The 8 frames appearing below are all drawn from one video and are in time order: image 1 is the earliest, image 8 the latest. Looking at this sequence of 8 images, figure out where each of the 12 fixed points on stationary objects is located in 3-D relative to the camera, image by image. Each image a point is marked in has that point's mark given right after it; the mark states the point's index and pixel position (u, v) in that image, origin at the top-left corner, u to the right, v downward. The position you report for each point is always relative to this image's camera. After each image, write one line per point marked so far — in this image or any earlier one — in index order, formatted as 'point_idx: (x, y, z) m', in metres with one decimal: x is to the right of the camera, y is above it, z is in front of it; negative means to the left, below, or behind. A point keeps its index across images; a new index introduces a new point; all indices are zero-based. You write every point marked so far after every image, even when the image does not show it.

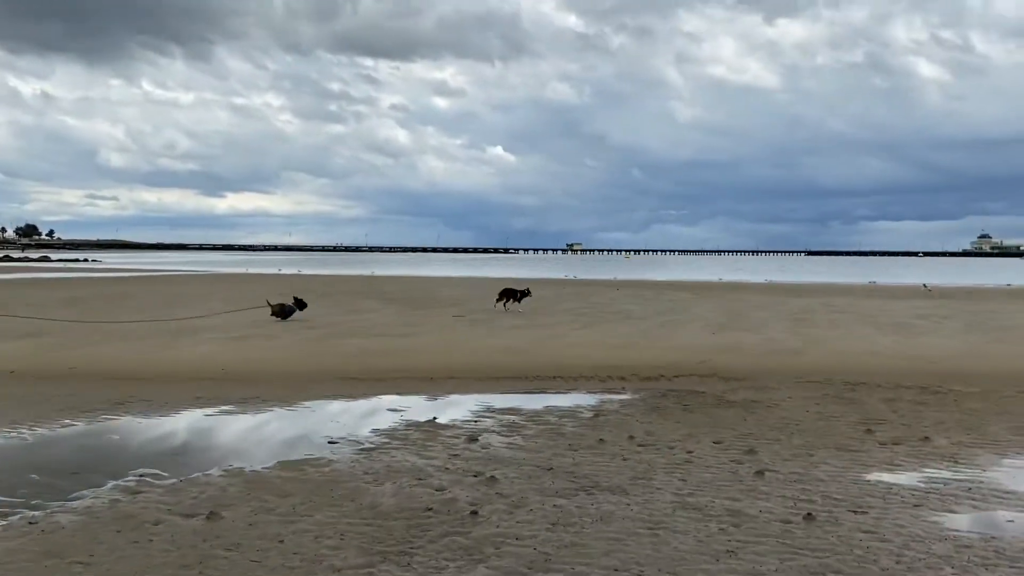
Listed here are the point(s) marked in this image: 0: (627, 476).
0: (+0.8, -1.2, +5.3) m
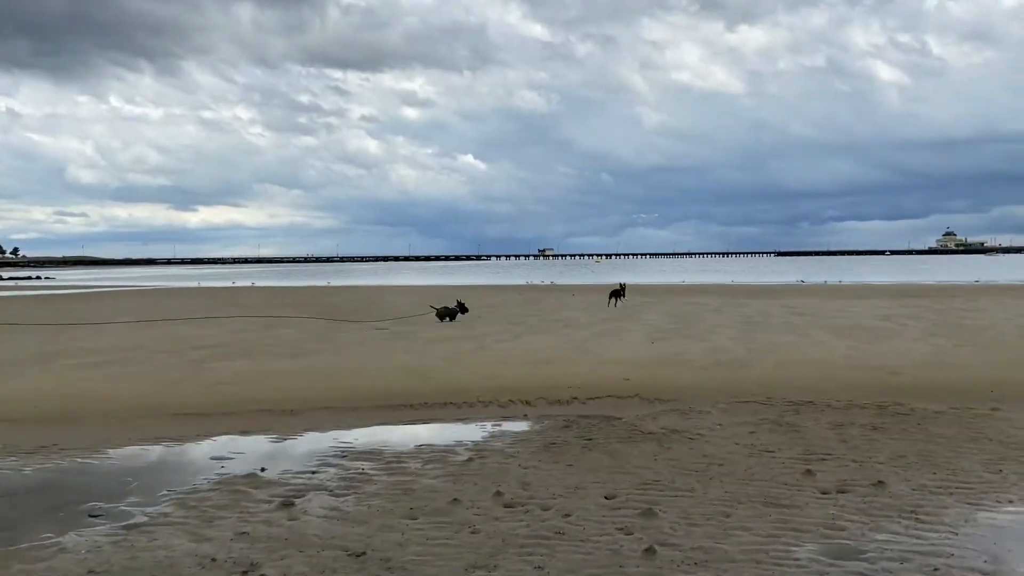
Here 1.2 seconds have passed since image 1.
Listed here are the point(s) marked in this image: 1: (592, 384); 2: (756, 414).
0: (-0.2, -1.3, +3.7) m
1: (+0.8, -1.0, +8.5) m
2: (+2.2, -1.1, +7.1) m
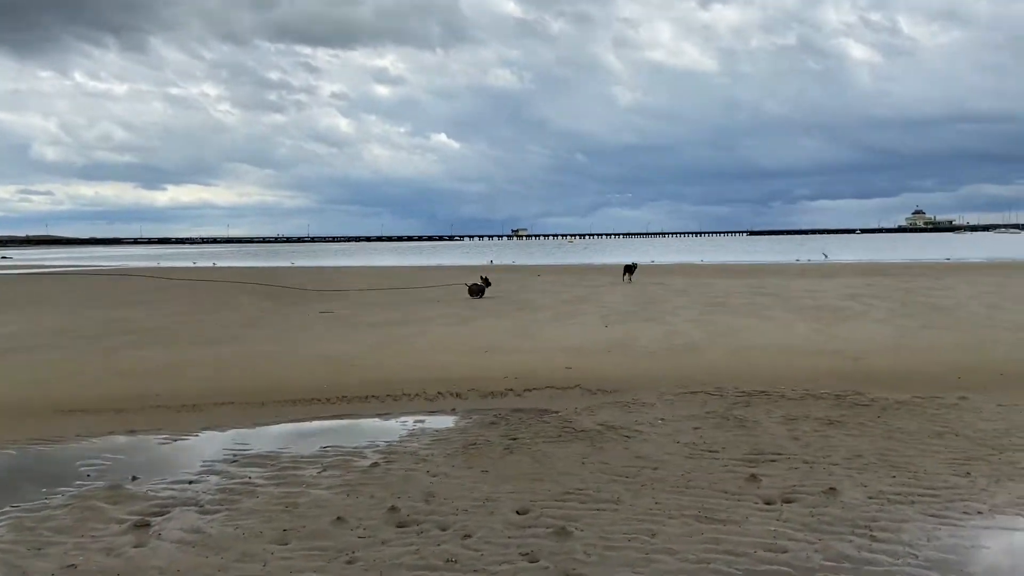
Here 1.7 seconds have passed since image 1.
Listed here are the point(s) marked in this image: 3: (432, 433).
0: (-0.7, -1.2, +3.1) m
1: (+0.2, -0.8, +7.8) m
2: (+1.5, -1.0, +6.5) m
3: (-0.6, -1.1, +6.0) m
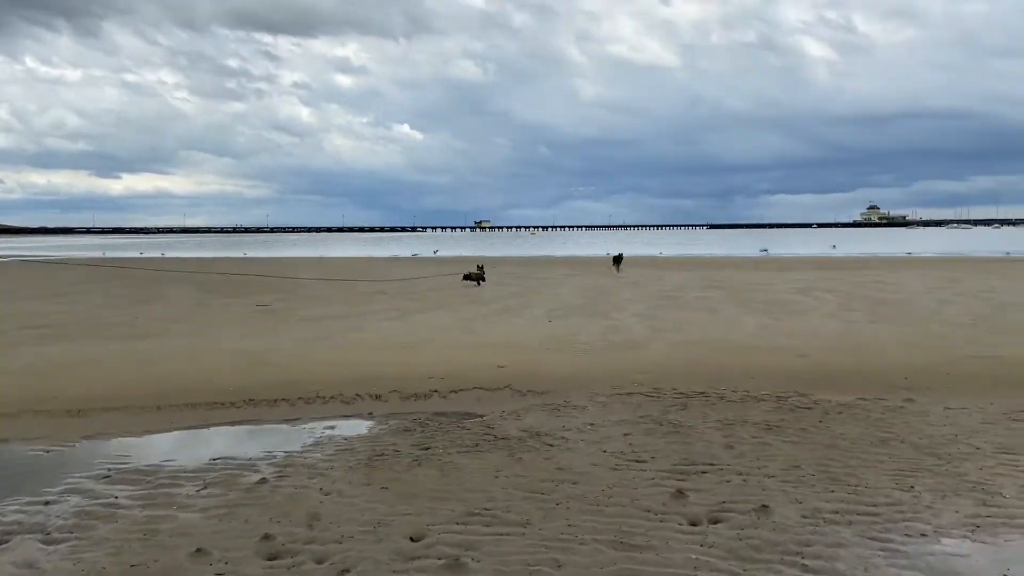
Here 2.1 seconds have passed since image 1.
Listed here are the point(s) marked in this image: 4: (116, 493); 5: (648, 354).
0: (-1.2, -1.2, +2.5) m
1: (-0.5, -0.8, +7.3) m
2: (+0.9, -0.9, +6.0) m
3: (-1.2, -1.0, +5.4) m
4: (-2.2, -1.1, +4.4) m
5: (+1.4, -0.7, +8.2) m
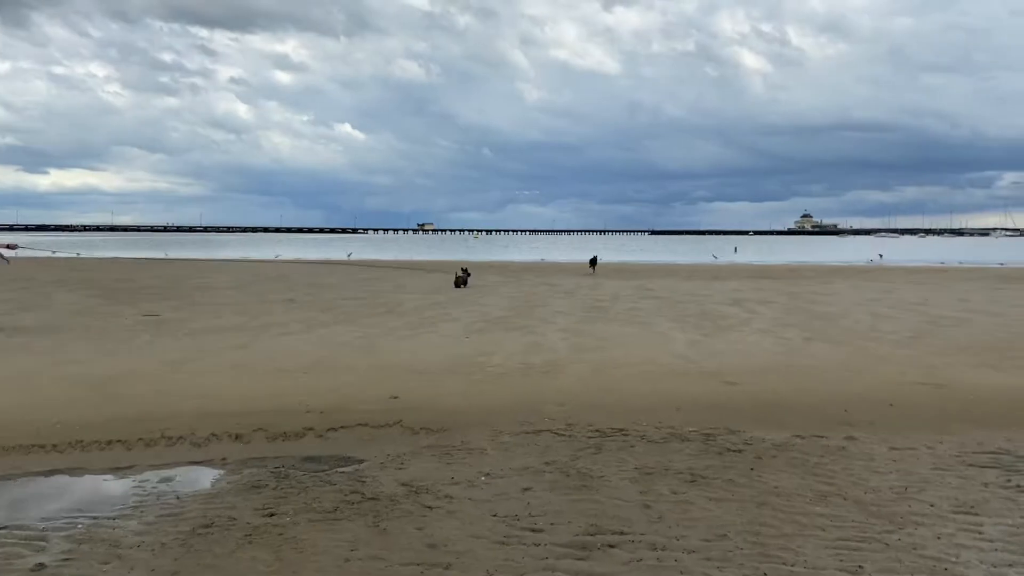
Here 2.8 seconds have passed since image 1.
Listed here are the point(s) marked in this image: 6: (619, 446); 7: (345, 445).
0: (-1.7, -1.3, +1.5) m
1: (-1.3, -0.9, +6.3) m
2: (+0.2, -1.1, +5.1) m
3: (-1.9, -1.2, +4.4) m
4: (-2.8, -1.2, +3.3) m
5: (+0.5, -0.8, +7.3) m
6: (+0.7, -1.0, +5.2) m
7: (-1.1, -1.1, +5.5) m
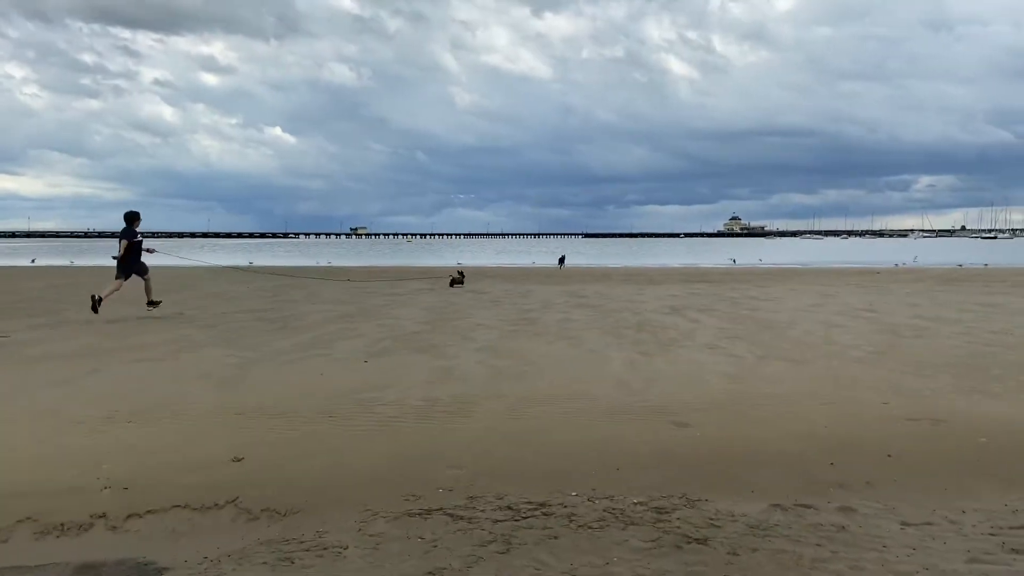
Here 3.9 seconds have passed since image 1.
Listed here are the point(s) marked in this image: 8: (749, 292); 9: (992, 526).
0: (-1.9, -1.5, -0.2) m
1: (-2.0, -1.1, +4.6) m
2: (-0.4, -1.2, +3.6) m
3: (-2.4, -1.3, +2.6) m
4: (-3.2, -1.4, +1.5) m
5: (-0.3, -1.0, +5.7) m
6: (+0.1, -1.1, +3.7) m
7: (-1.7, -1.2, +3.8) m
8: (+5.9, -0.1, +19.9) m
9: (+2.4, -1.2, +3.9) m
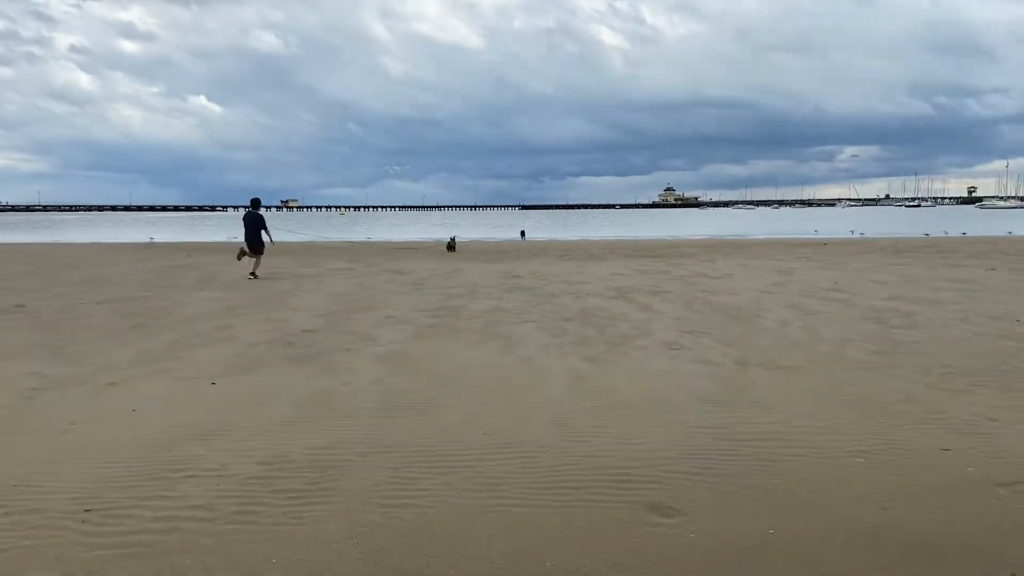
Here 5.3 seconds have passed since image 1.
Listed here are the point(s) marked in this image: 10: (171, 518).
0: (-2.0, -1.7, -2.5) m
1: (-2.4, -1.2, +2.3) m
2: (-0.7, -1.3, +1.4) m
3: (-2.7, -1.5, +0.3) m
4: (-3.4, -1.6, -0.9) m
5: (-0.8, -1.0, +3.5) m
6: (-0.3, -1.2, +1.5) m
7: (-2.1, -1.3, +1.5) m
8: (+4.2, +0.4, +18.1) m
9: (+2.0, -1.2, +2.0) m
10: (-1.5, -1.0, +3.5) m
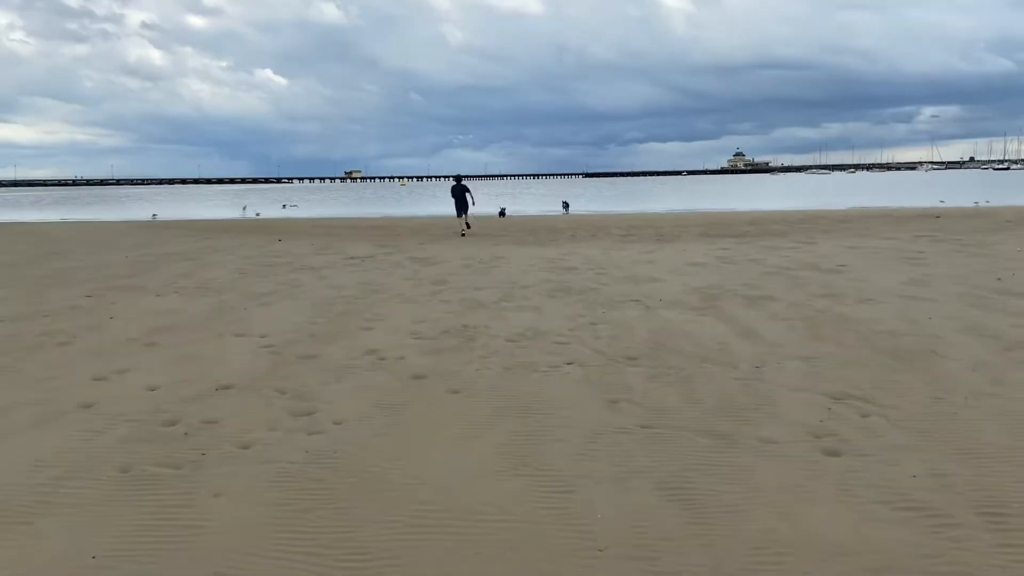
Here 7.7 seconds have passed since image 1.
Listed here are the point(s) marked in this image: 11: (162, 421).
0: (-2.7, -2.4, -5.7) m
1: (-2.7, -1.7, -1.0) m
2: (-1.1, -1.8, -2.0) m
3: (-3.1, -2.1, -2.9) m
4: (-3.9, -2.2, -4.1) m
5: (-1.0, -1.4, +0.2) m
6: (-0.6, -1.8, -1.9) m
7: (-2.5, -1.9, -1.8) m
8: (+5.1, +0.5, +14.2) m
9: (+1.6, -1.7, -1.6) m
10: (-1.7, -1.5, +0.2) m
11: (-2.2, -0.8, +5.0) m
